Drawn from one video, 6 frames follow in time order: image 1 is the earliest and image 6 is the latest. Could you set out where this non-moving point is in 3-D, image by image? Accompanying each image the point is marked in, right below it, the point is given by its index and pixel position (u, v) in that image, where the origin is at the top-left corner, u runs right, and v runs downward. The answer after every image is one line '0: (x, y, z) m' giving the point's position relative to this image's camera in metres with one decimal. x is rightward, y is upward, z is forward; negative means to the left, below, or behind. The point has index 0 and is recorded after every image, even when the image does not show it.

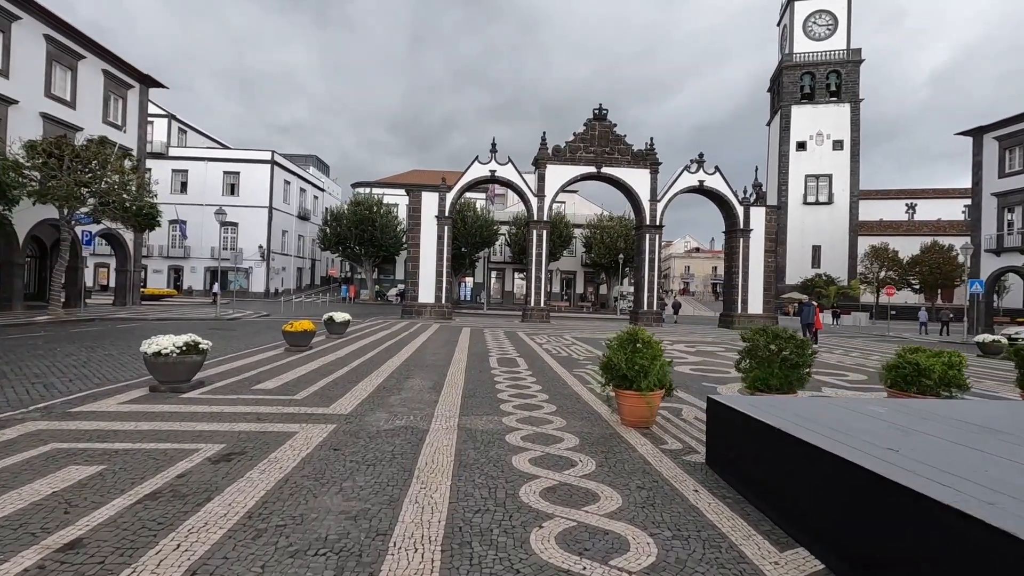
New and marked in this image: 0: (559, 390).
0: (+0.7, -1.6, +8.3) m
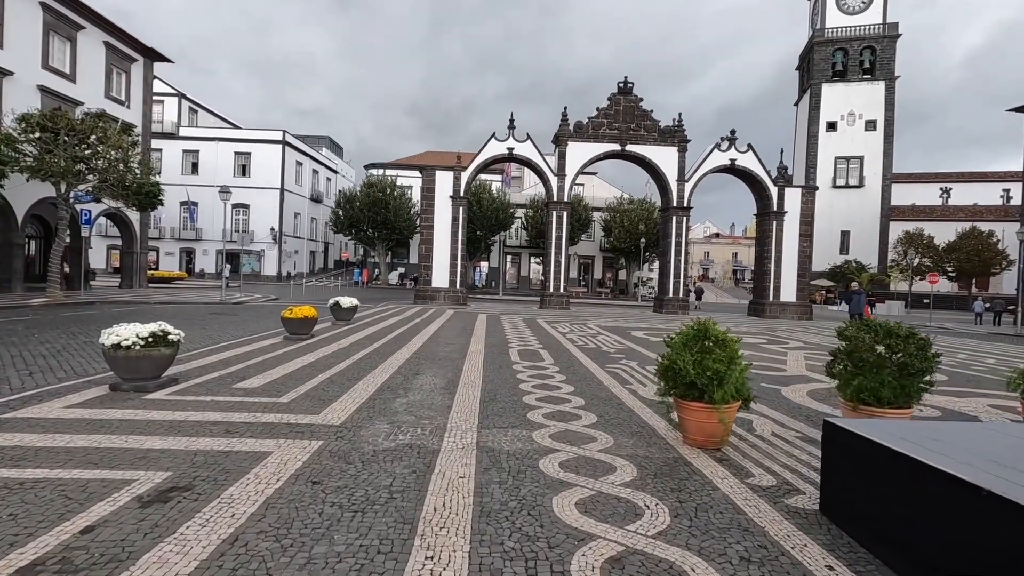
0: (+1.1, -1.4, +7.0) m
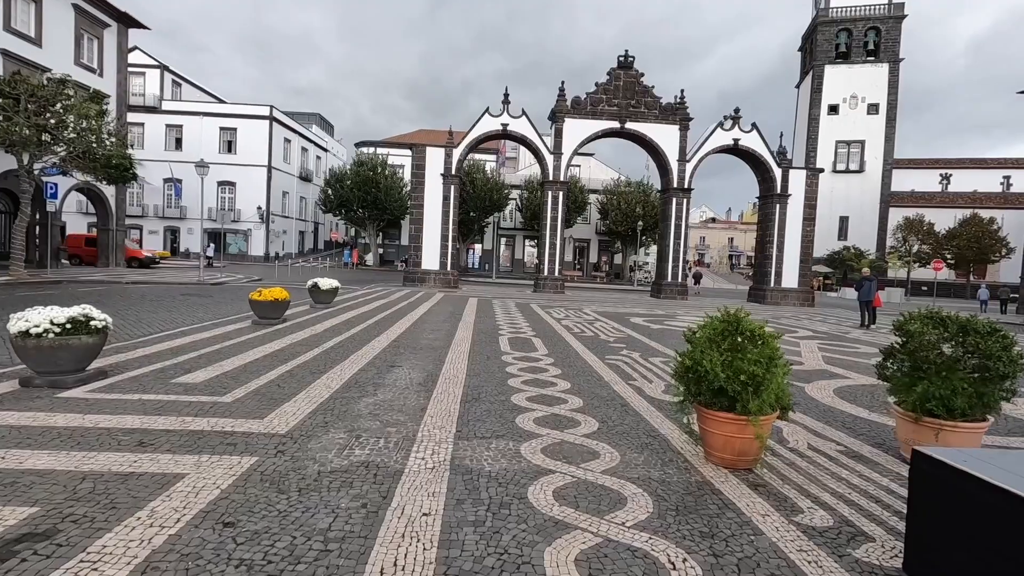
0: (+0.9, -1.2, +6.1) m
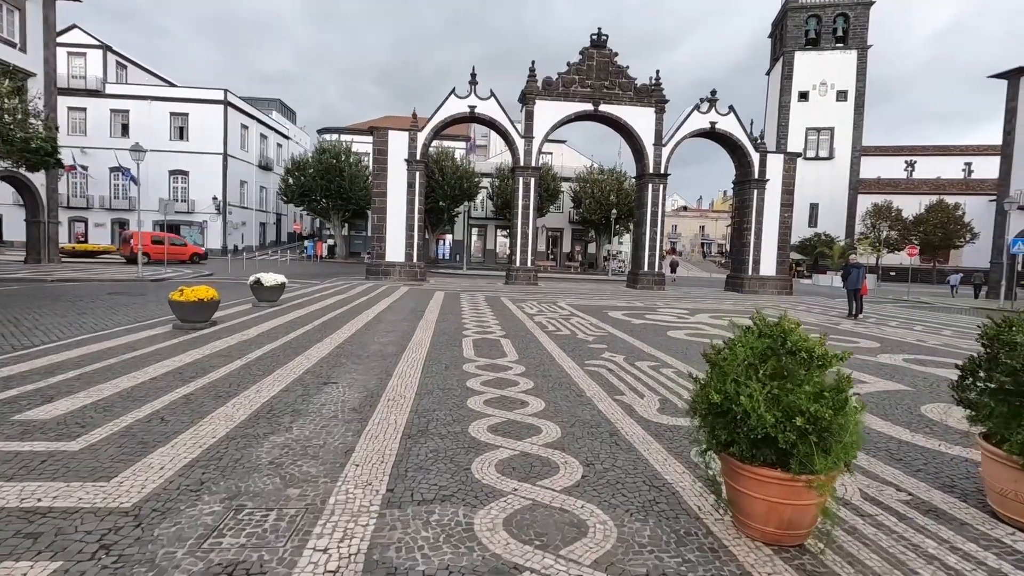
0: (+0.6, -1.1, +5.0) m
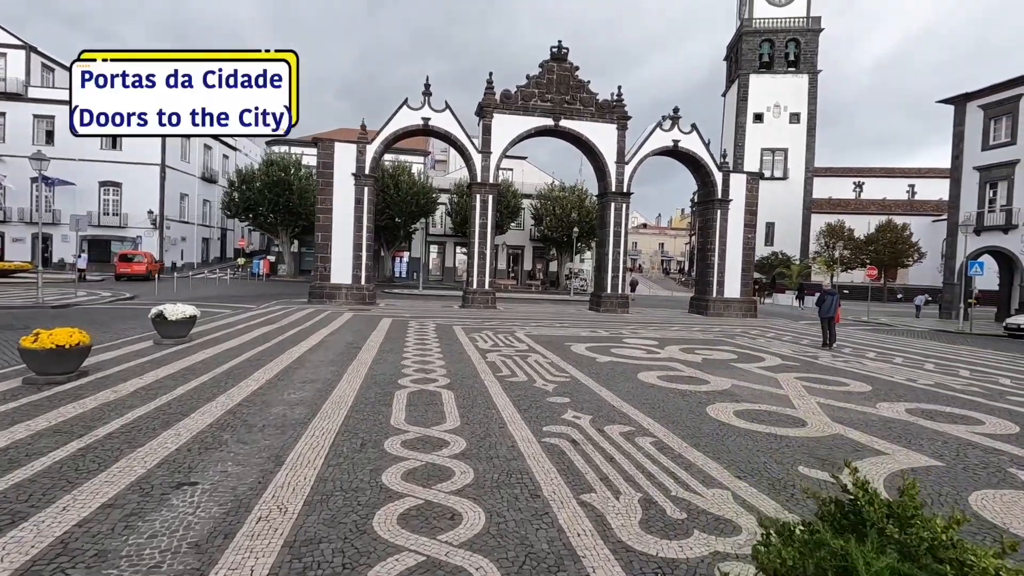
0: (+0.1, -1.6, +3.5) m
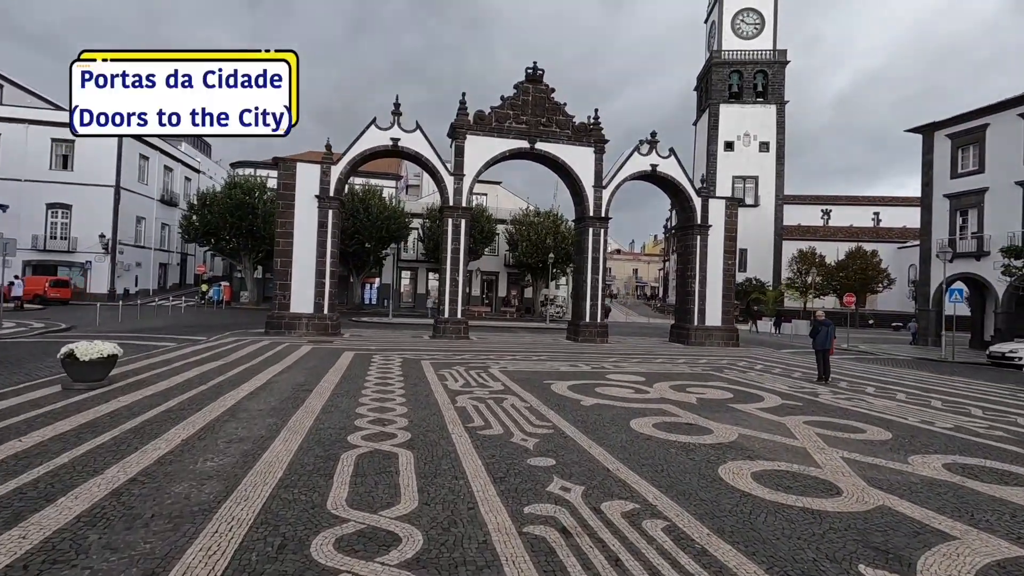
0: (0.0, -1.8, +2.3) m
